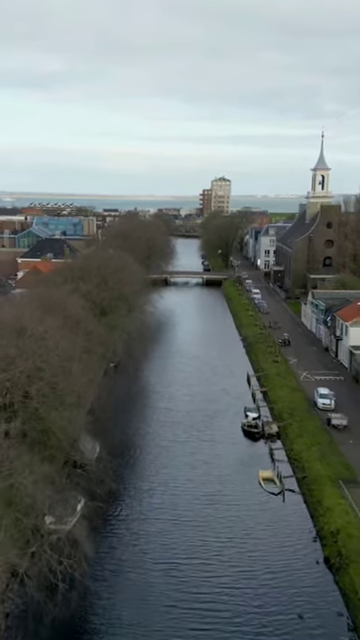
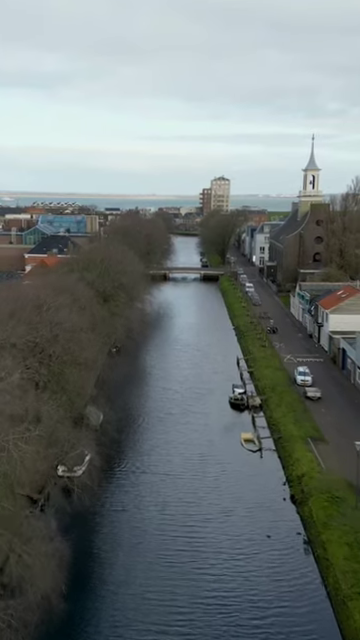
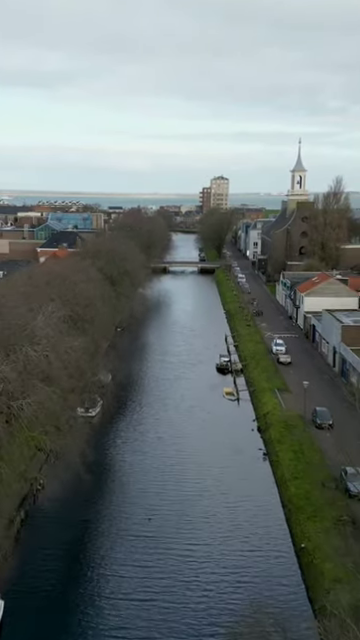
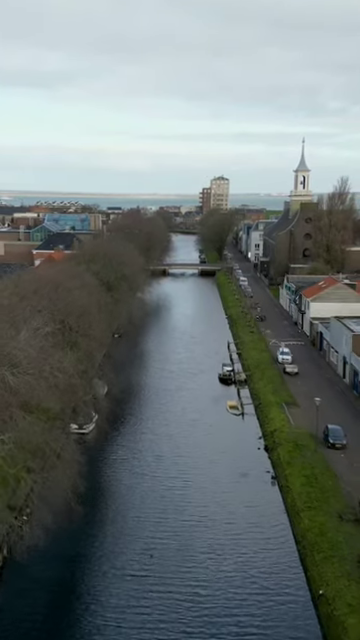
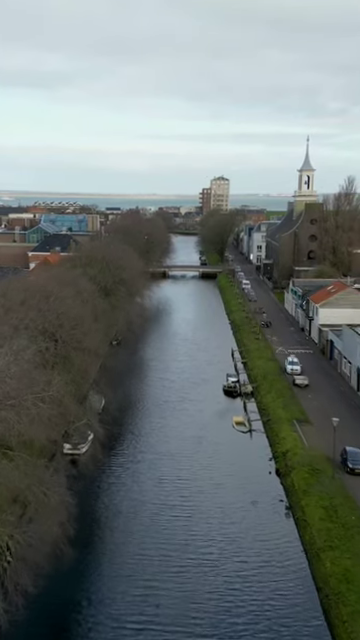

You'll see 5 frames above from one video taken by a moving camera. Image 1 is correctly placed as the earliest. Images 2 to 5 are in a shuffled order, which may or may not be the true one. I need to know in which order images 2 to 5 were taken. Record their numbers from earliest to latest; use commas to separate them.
2, 5, 4, 3
